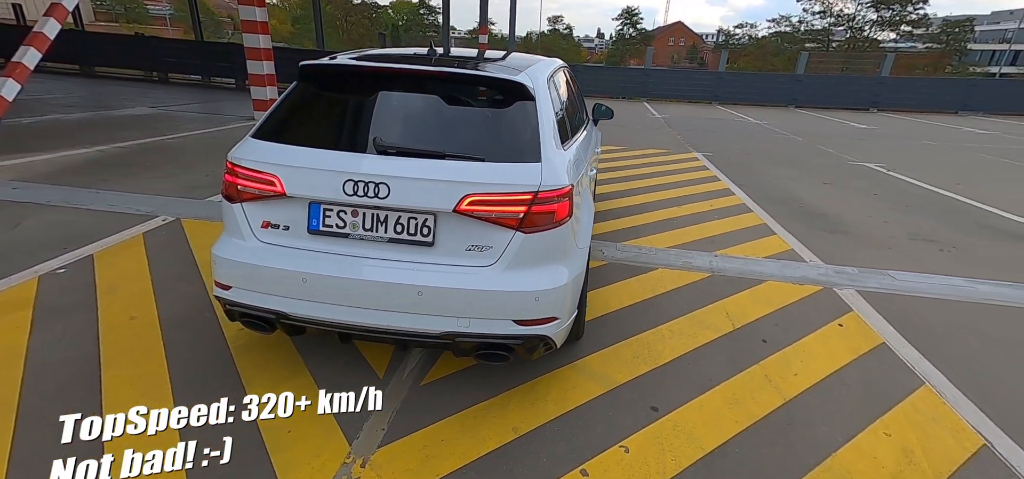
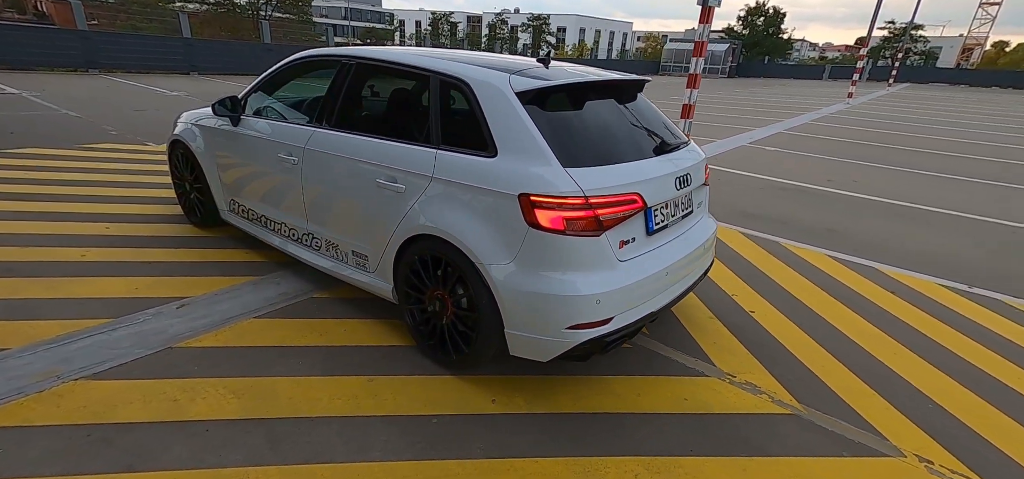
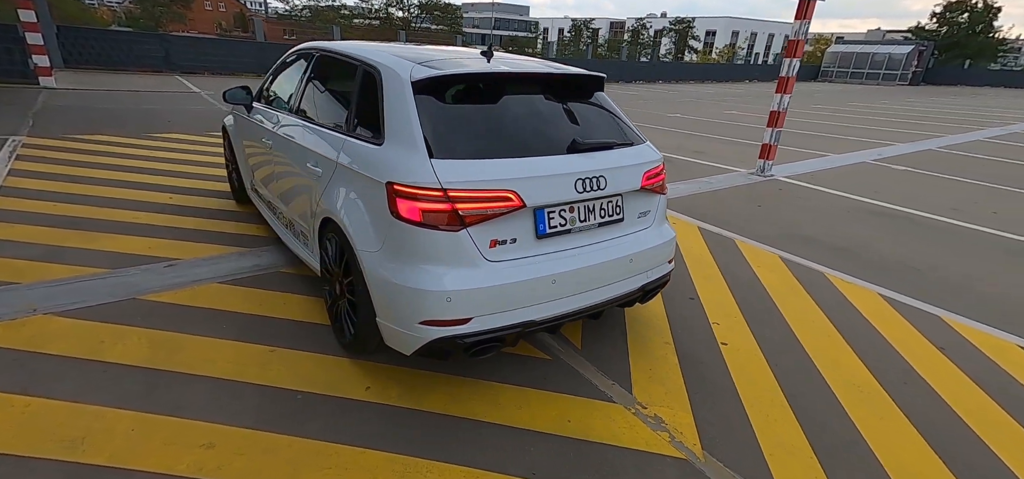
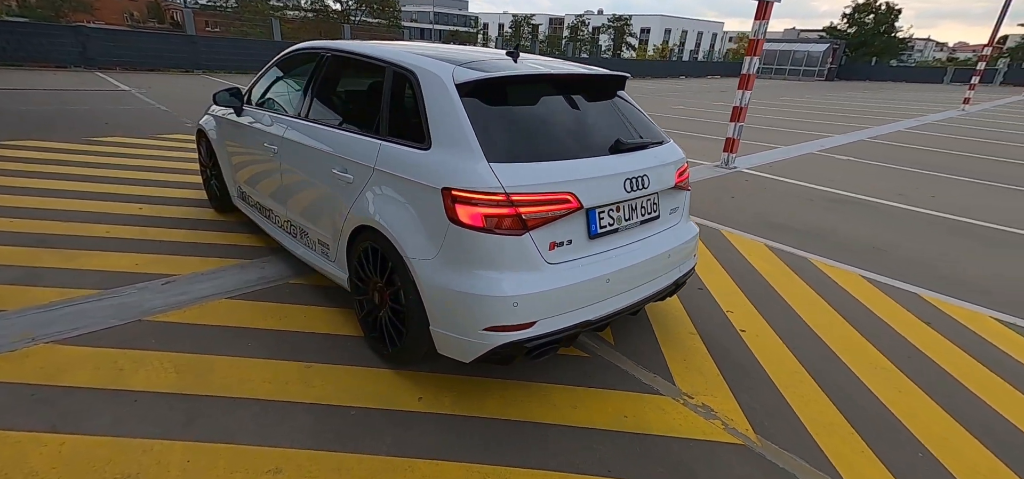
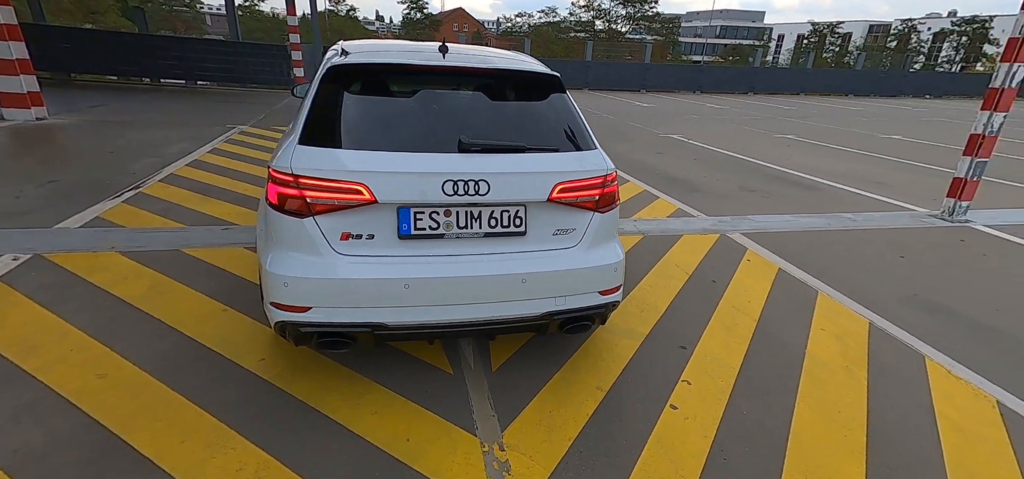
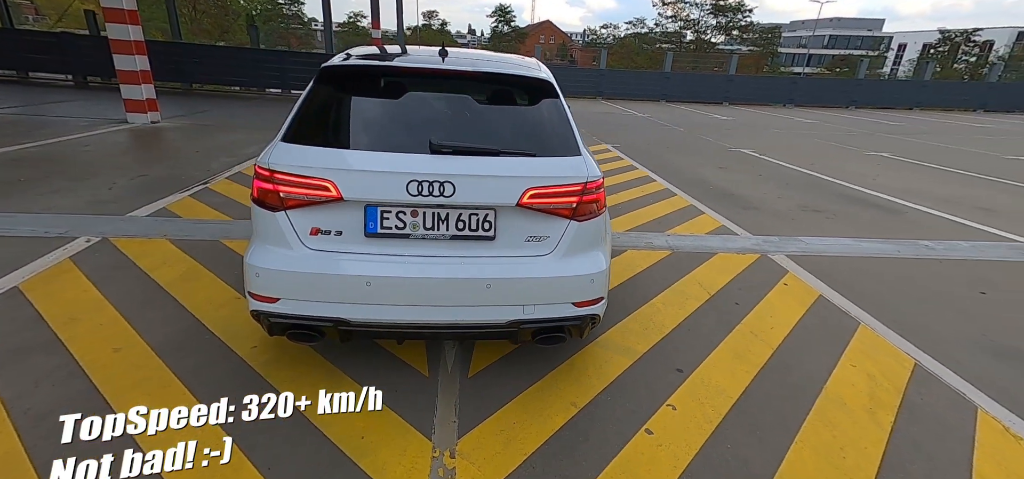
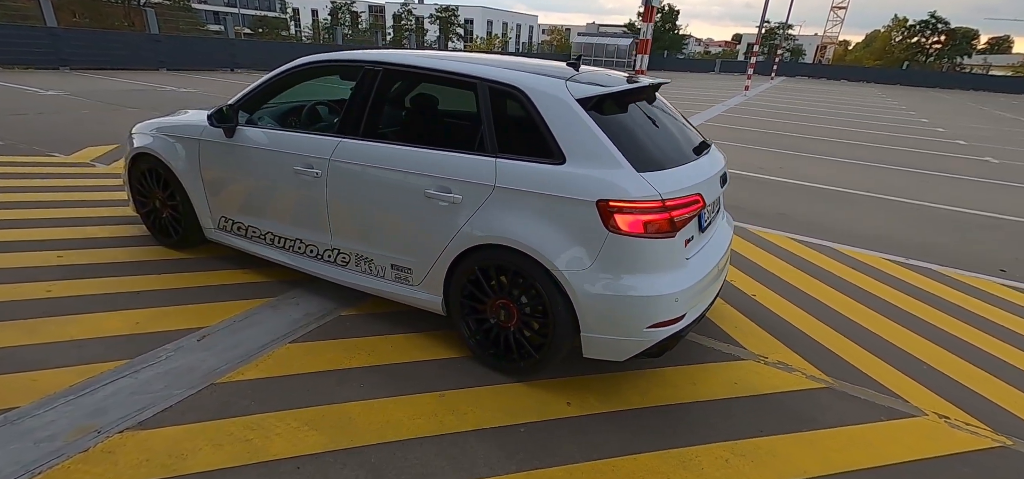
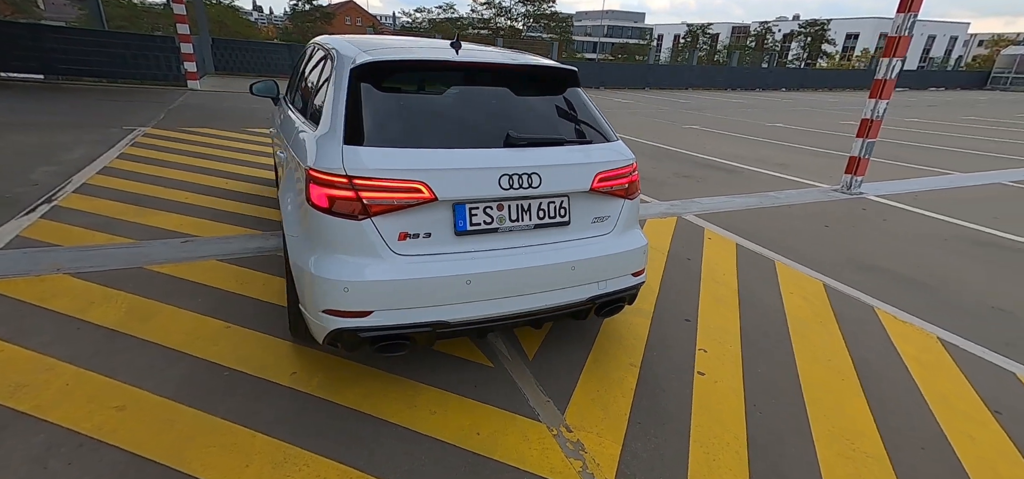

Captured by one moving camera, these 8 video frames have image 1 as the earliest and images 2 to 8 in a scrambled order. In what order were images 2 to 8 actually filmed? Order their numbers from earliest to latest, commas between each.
6, 5, 8, 3, 4, 2, 7
